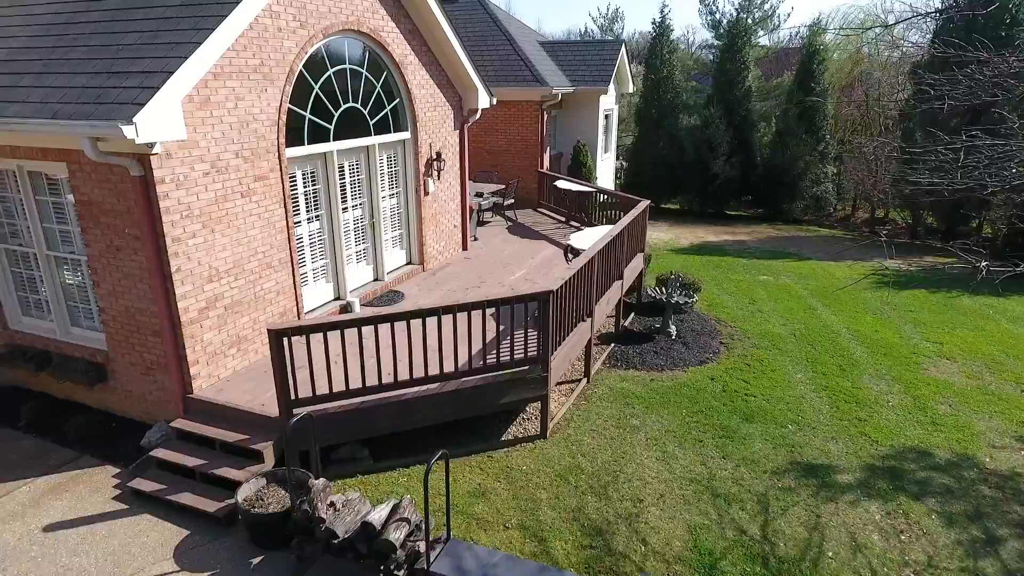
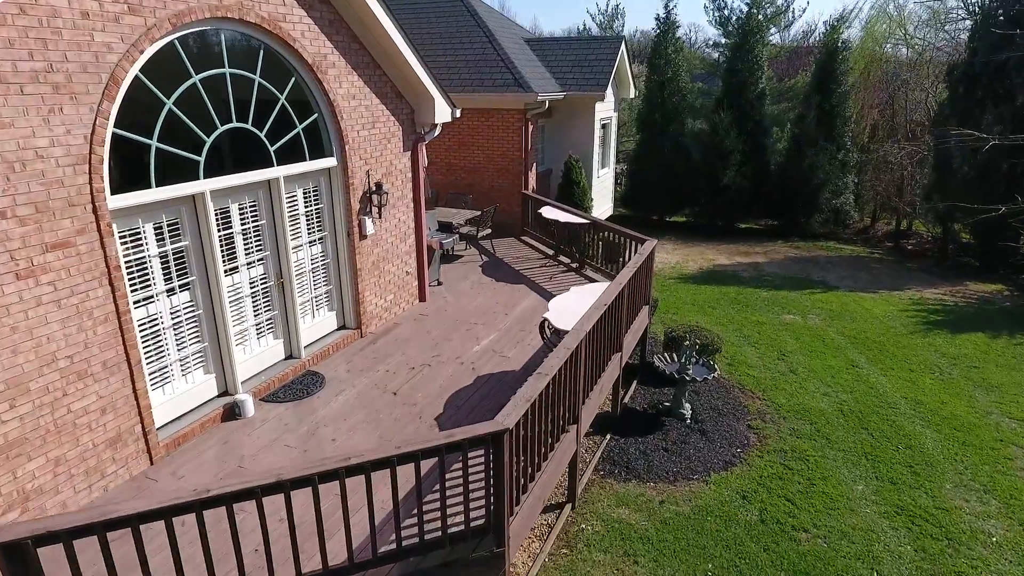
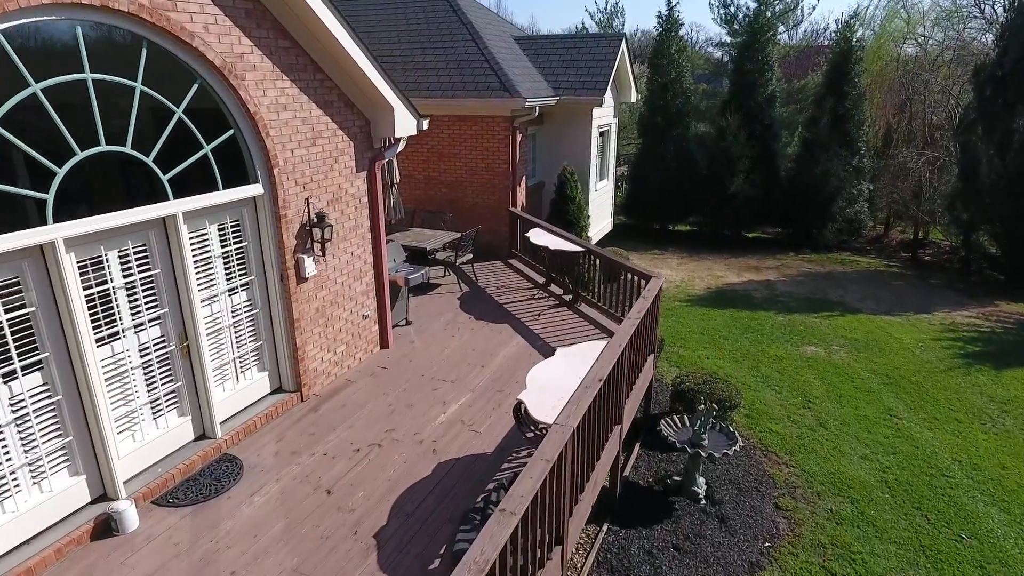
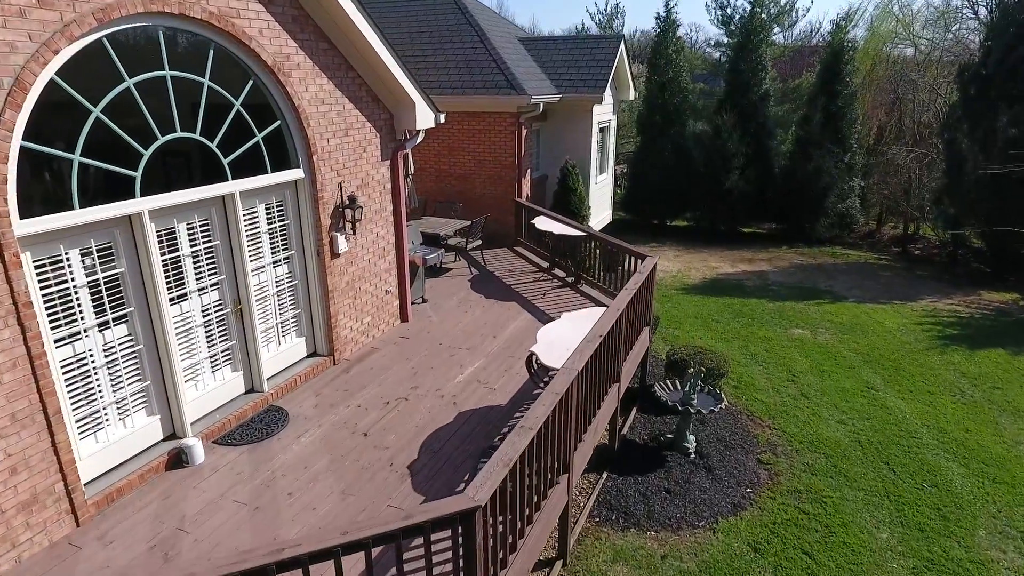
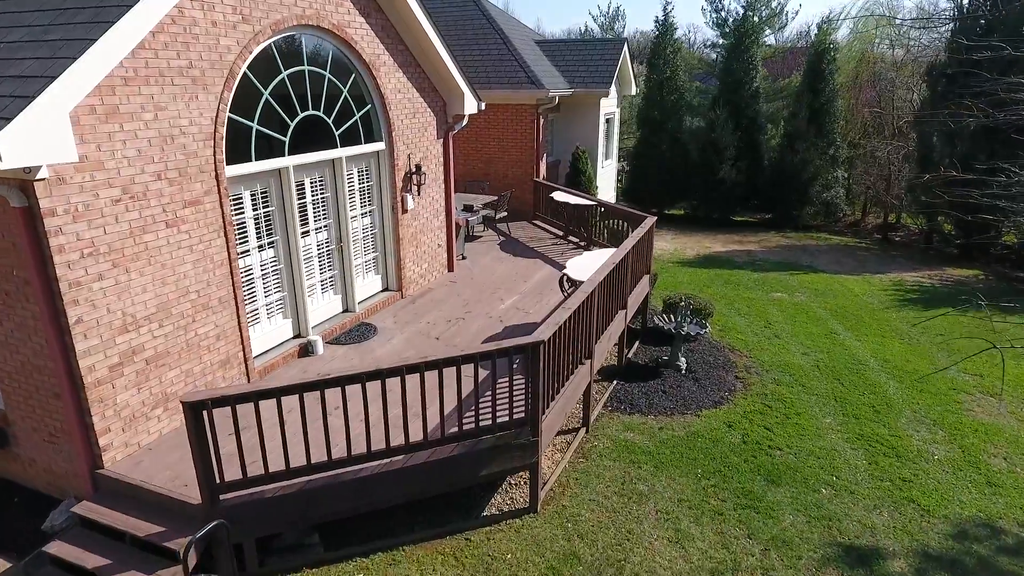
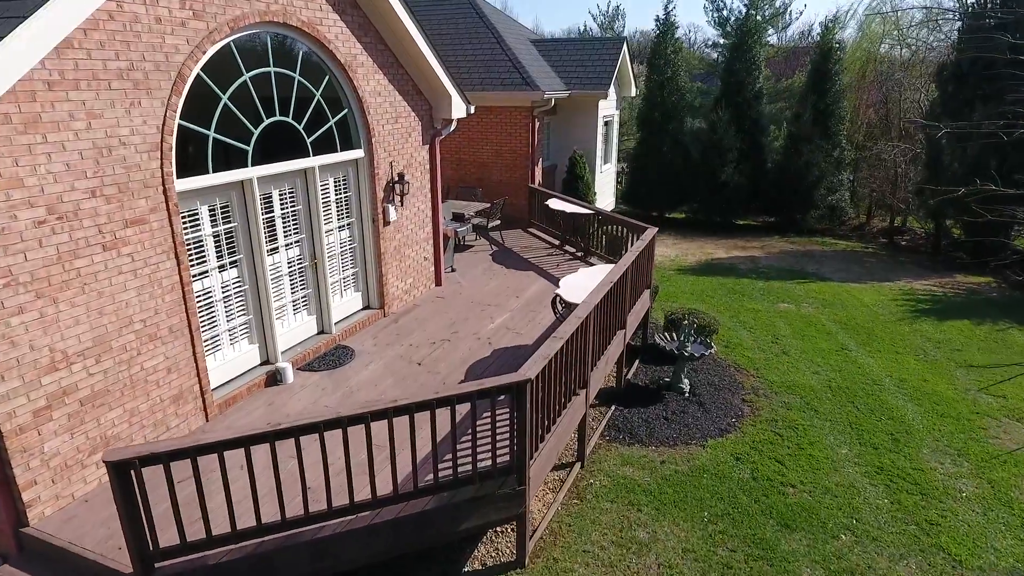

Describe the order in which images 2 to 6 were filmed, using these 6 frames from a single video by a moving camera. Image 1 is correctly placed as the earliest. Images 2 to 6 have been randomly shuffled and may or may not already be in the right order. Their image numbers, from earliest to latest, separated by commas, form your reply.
5, 6, 2, 4, 3
